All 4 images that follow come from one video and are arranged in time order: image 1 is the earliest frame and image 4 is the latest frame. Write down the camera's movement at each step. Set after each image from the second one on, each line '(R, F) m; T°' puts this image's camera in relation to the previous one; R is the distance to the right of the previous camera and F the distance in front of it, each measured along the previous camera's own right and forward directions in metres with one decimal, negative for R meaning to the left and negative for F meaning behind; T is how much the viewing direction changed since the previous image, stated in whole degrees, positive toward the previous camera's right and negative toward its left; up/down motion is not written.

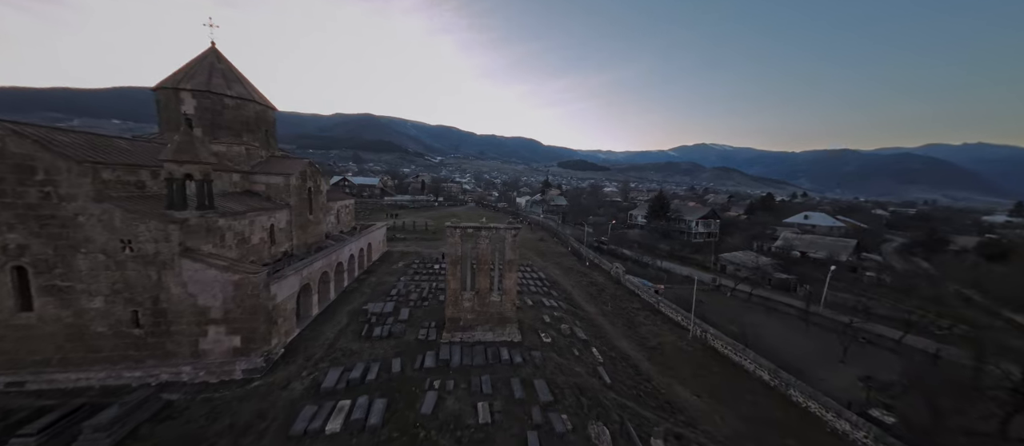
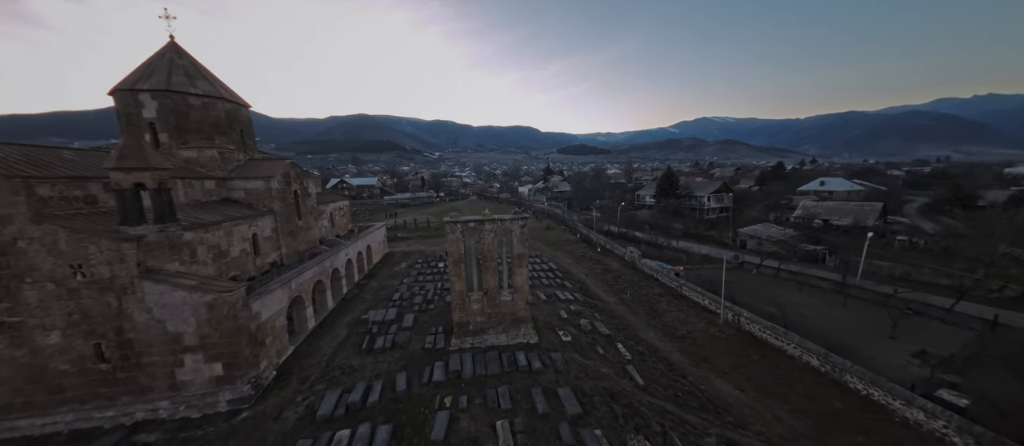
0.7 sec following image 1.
(-0.2, +1.9) m; -1°
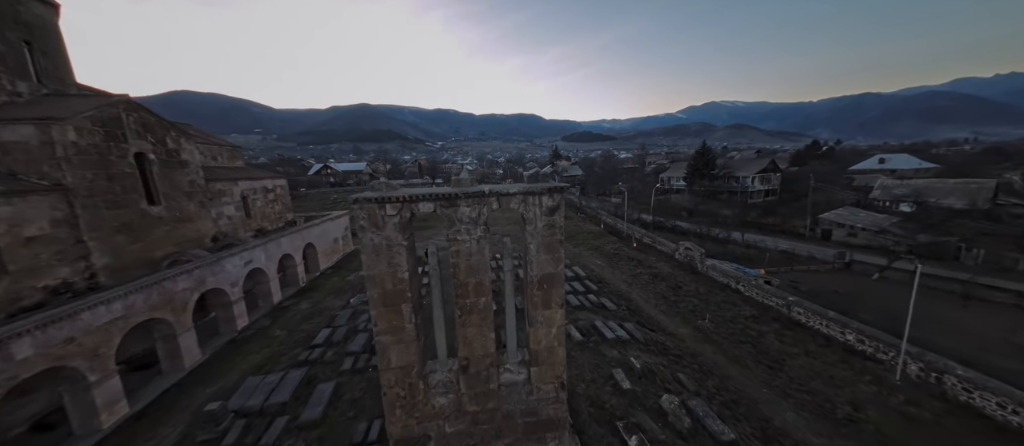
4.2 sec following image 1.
(-0.2, +8.8) m; -1°
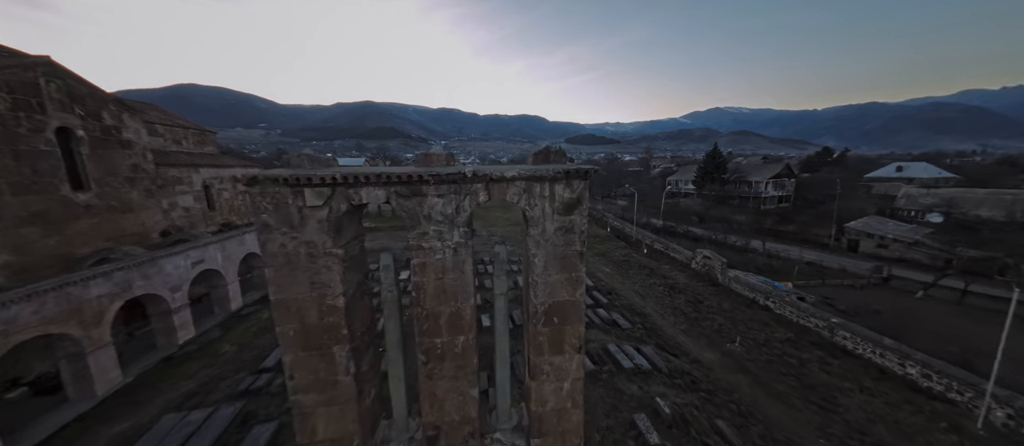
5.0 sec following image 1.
(+0.1, +2.0) m; 0°
